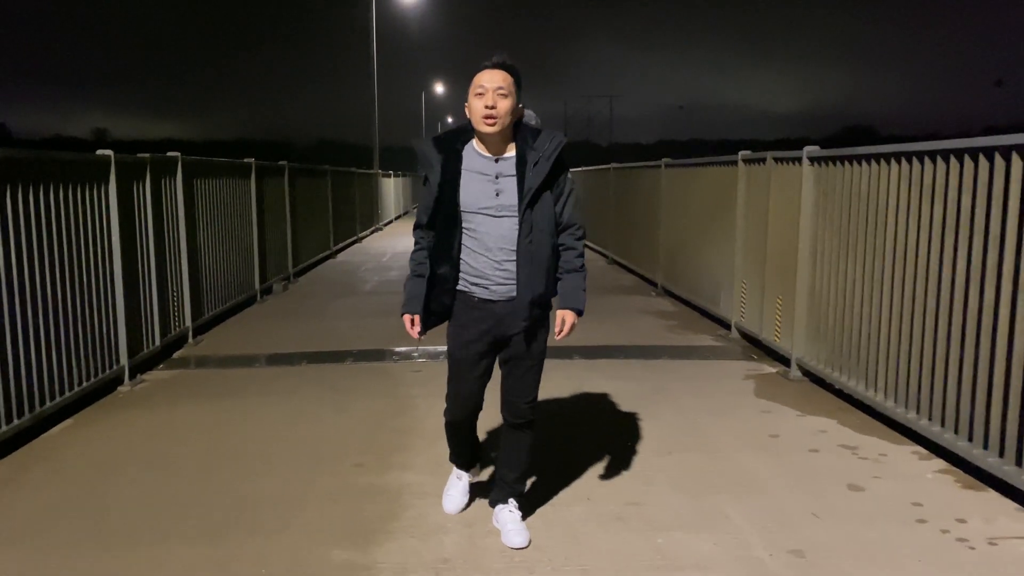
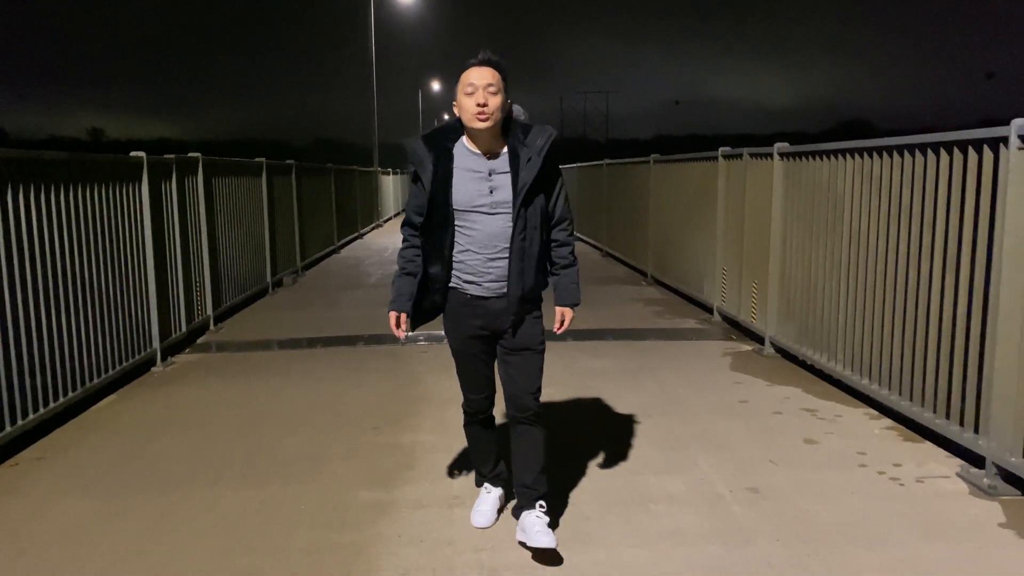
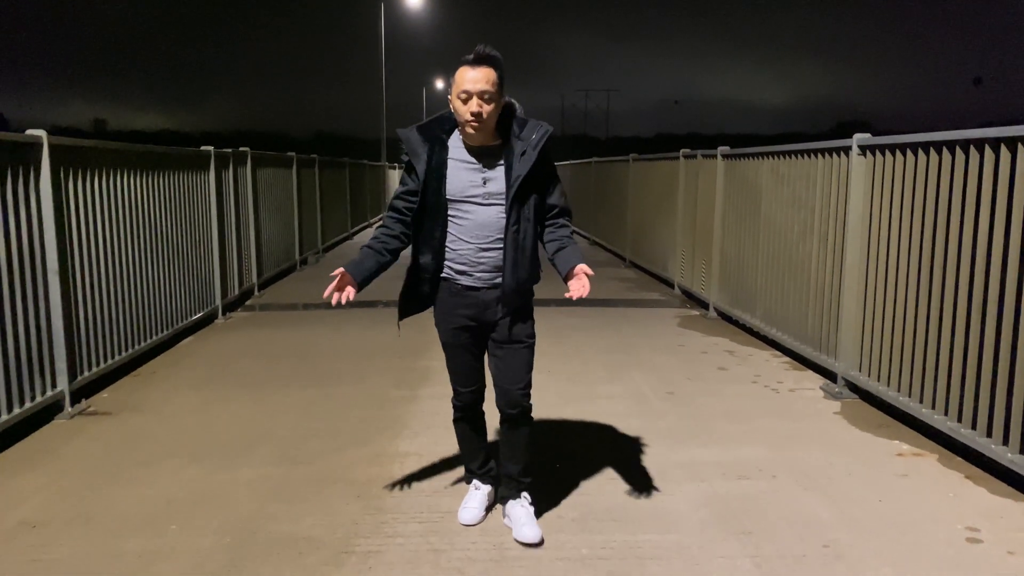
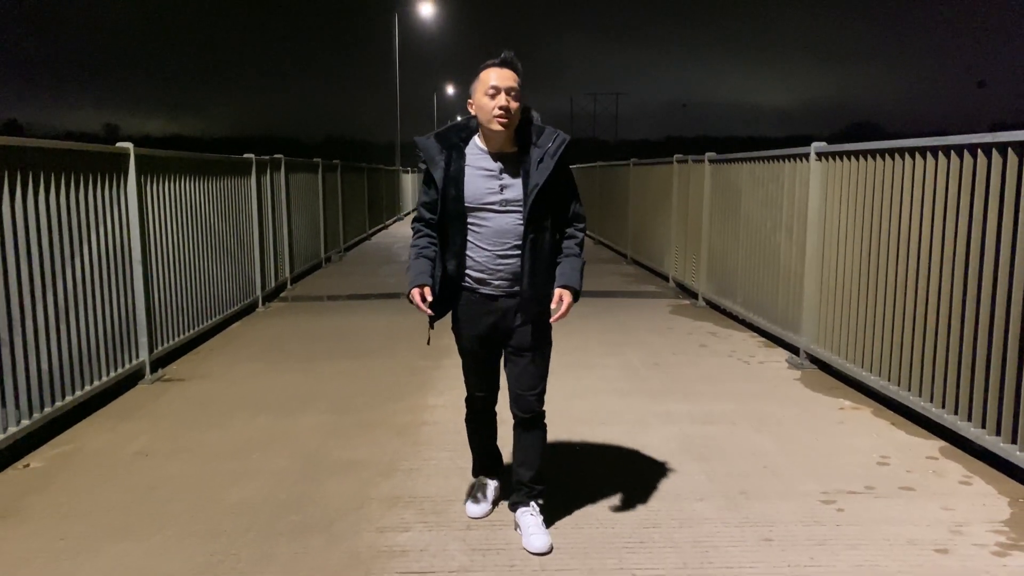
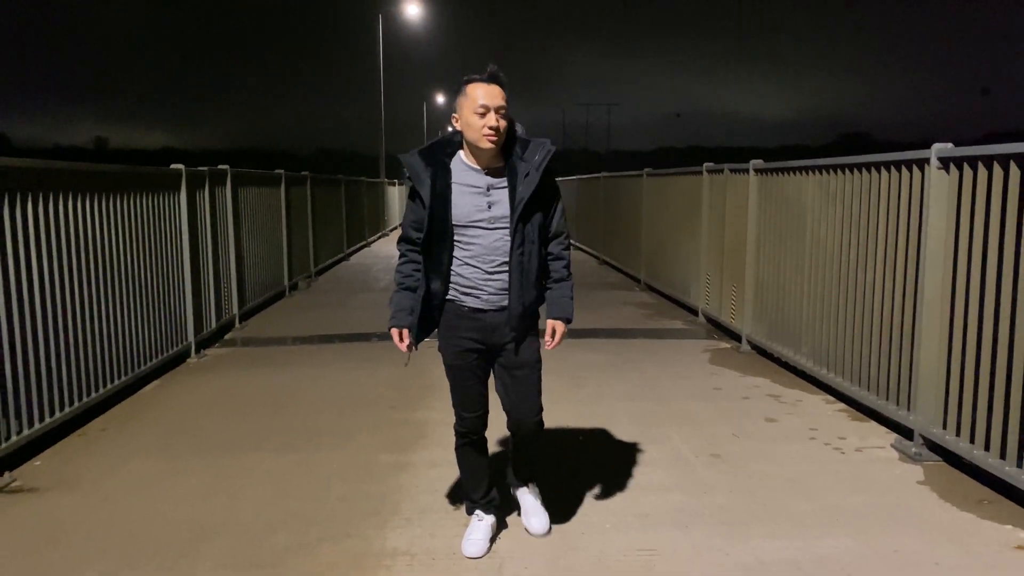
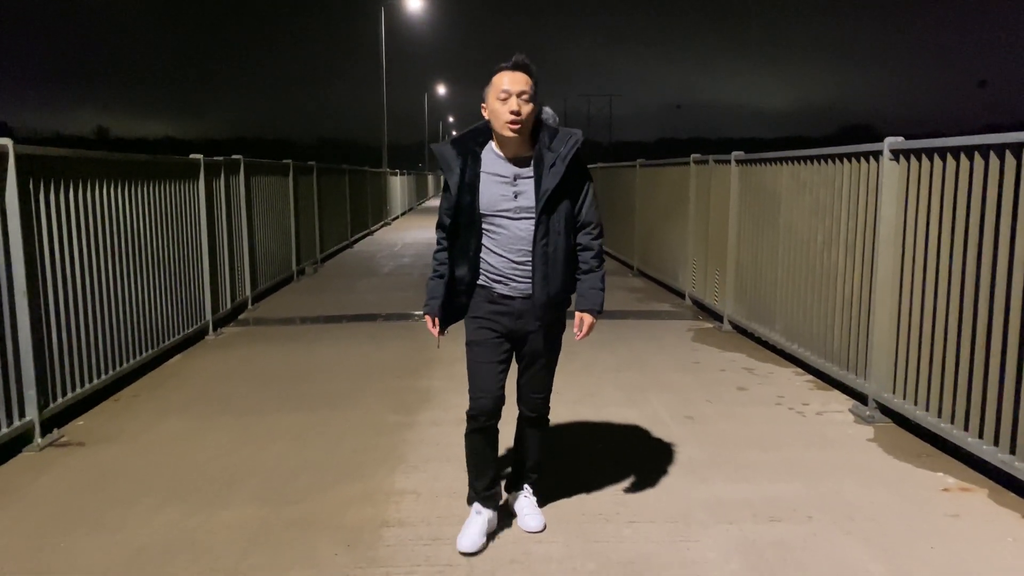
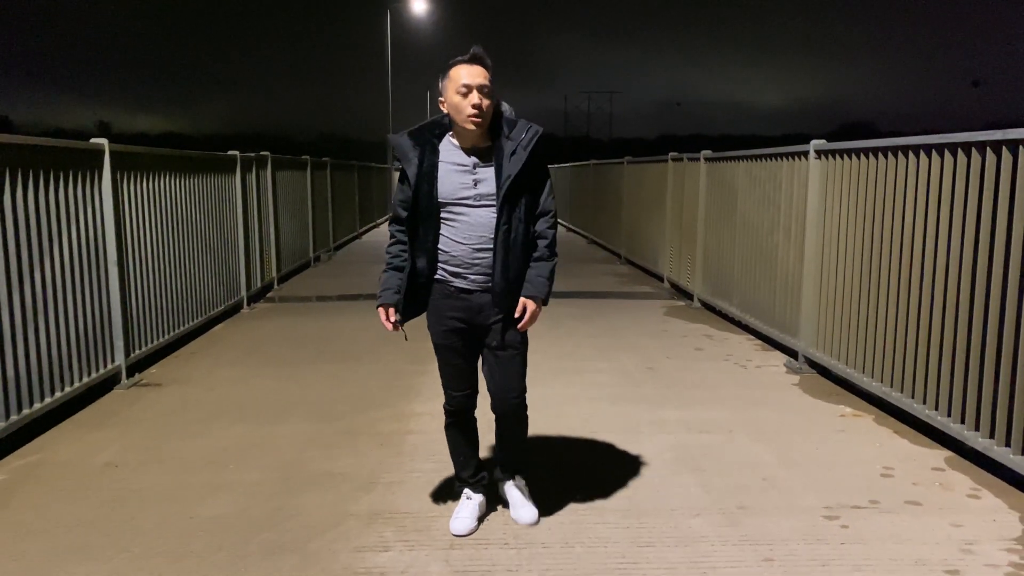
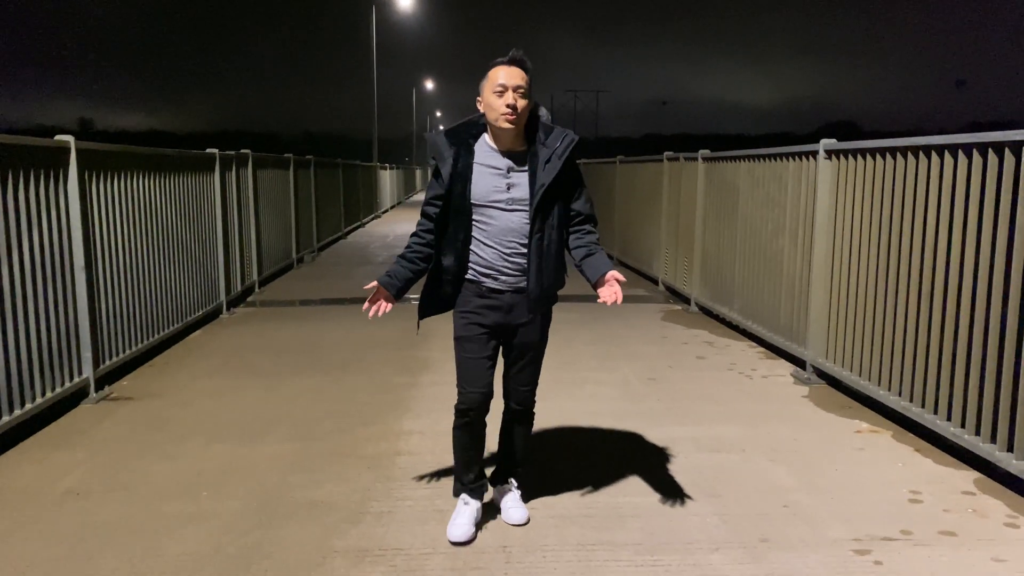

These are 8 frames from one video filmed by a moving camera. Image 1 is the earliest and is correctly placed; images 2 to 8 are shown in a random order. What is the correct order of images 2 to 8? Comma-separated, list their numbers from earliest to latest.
2, 5, 6, 3, 8, 7, 4
